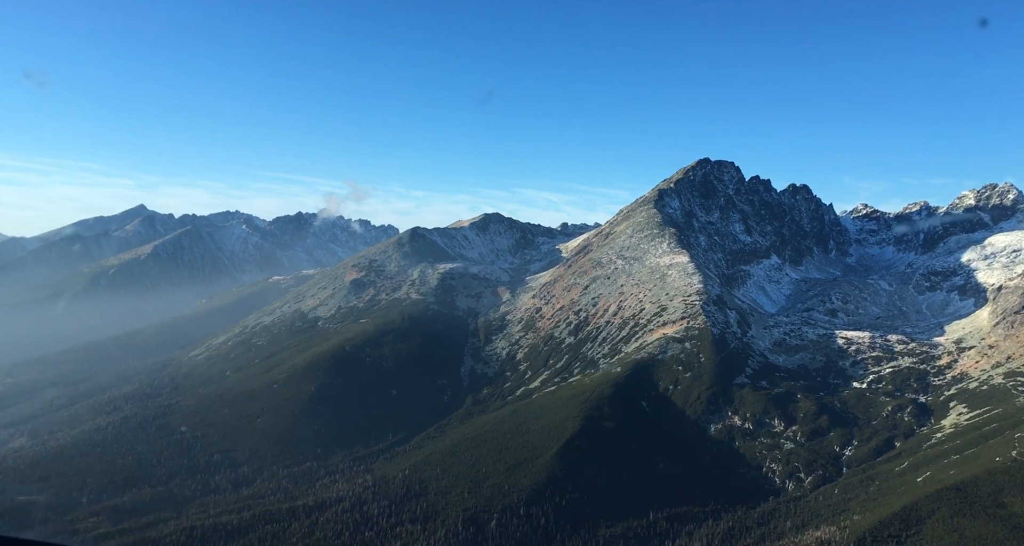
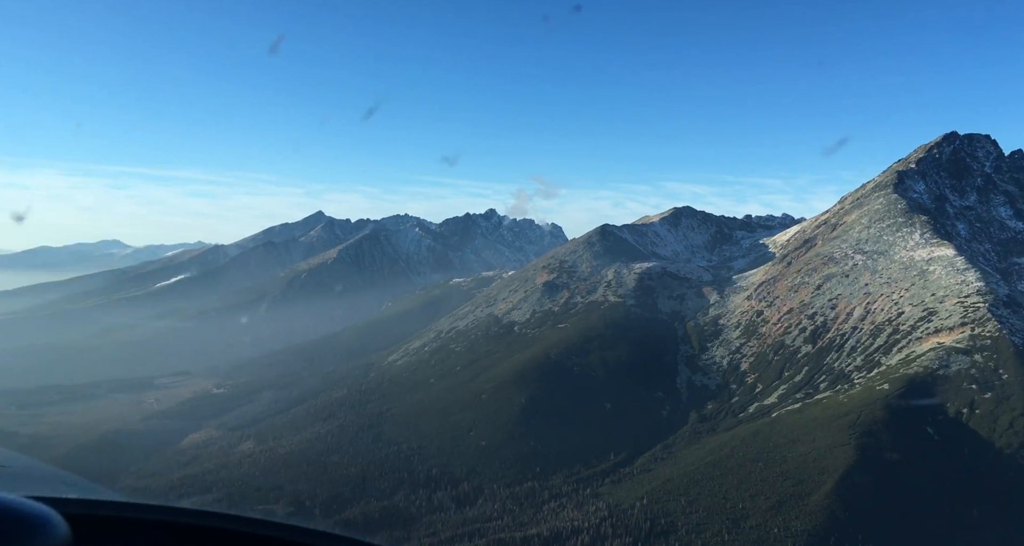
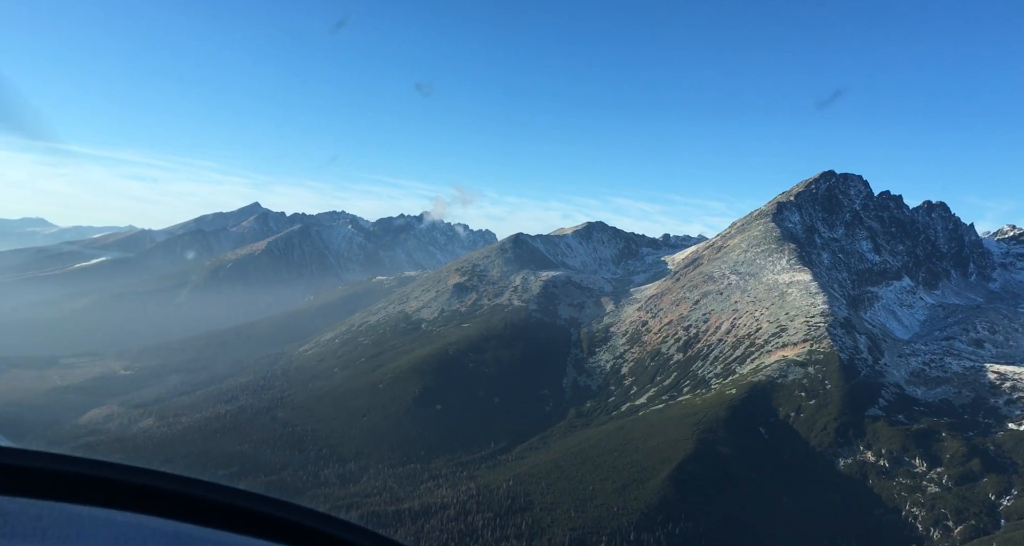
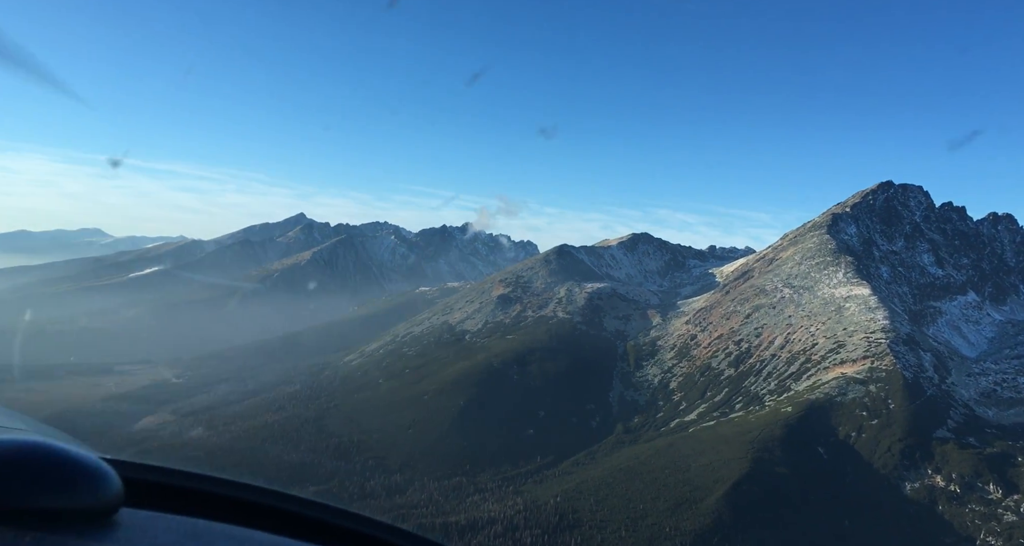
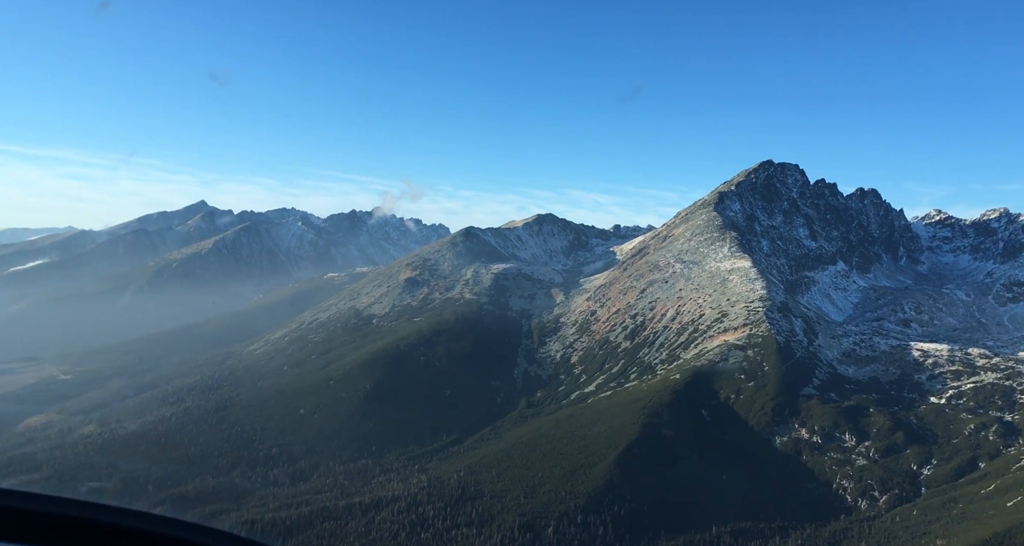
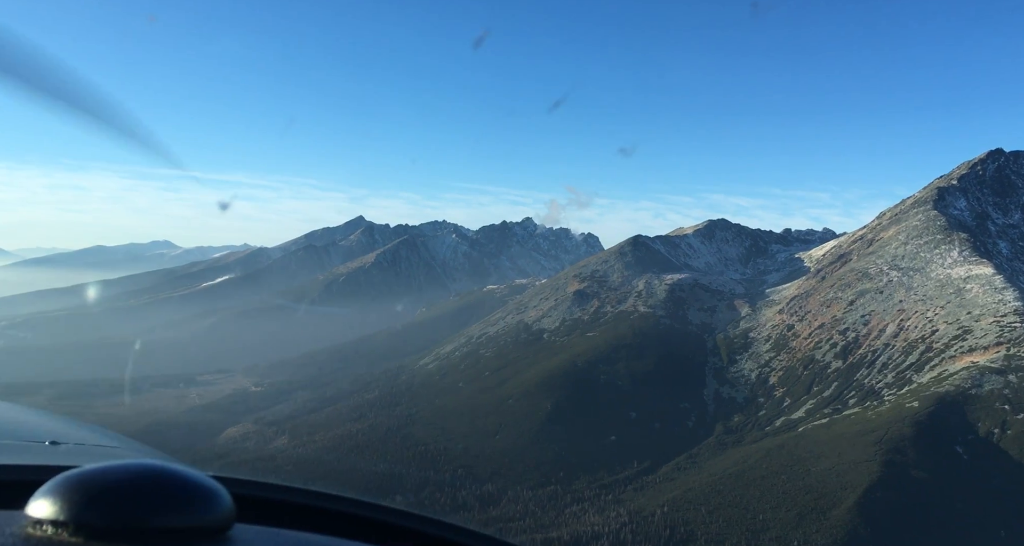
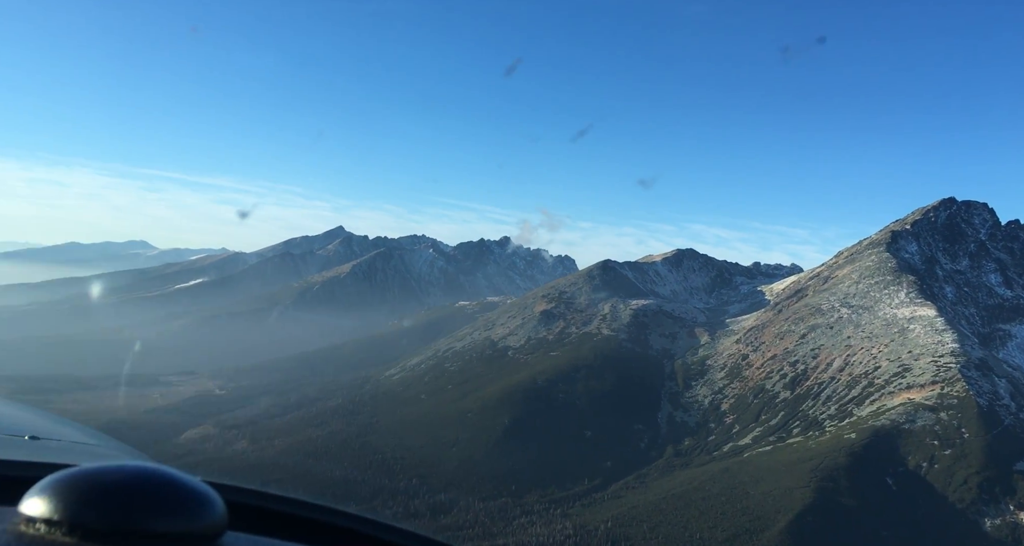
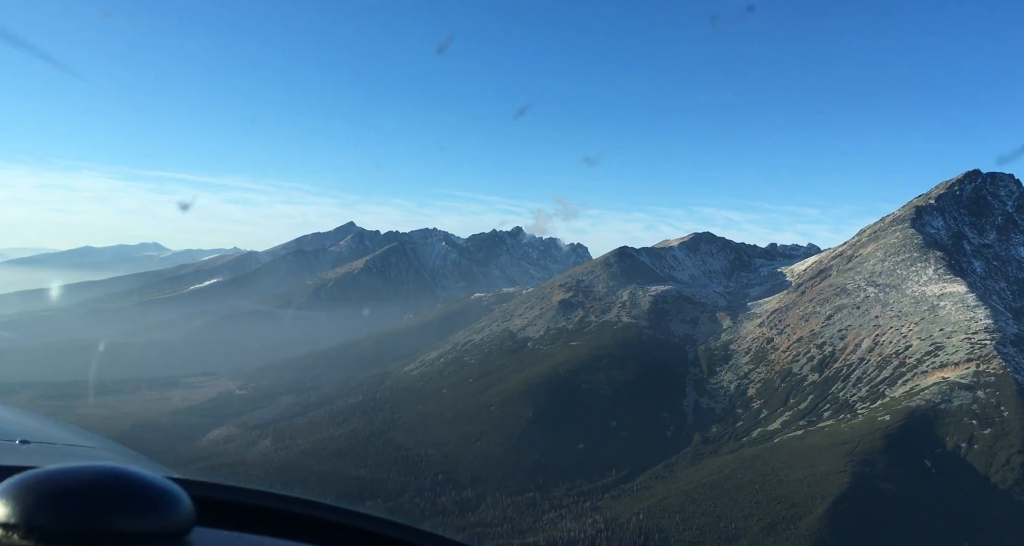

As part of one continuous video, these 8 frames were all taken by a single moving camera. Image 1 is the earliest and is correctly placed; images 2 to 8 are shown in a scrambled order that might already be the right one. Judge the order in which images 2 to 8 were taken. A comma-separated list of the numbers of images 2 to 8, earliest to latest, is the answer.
5, 3, 4, 7, 8, 6, 2
